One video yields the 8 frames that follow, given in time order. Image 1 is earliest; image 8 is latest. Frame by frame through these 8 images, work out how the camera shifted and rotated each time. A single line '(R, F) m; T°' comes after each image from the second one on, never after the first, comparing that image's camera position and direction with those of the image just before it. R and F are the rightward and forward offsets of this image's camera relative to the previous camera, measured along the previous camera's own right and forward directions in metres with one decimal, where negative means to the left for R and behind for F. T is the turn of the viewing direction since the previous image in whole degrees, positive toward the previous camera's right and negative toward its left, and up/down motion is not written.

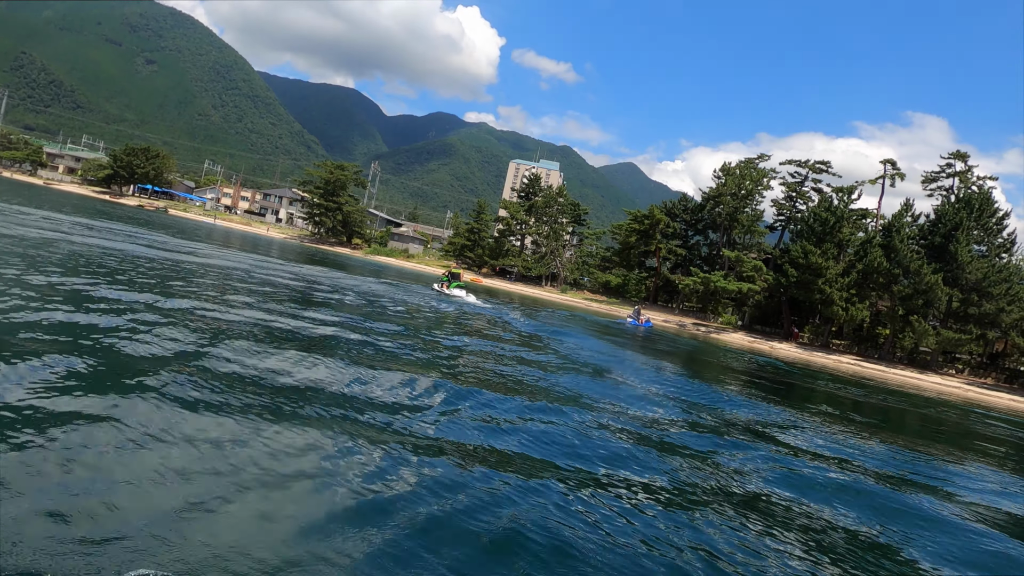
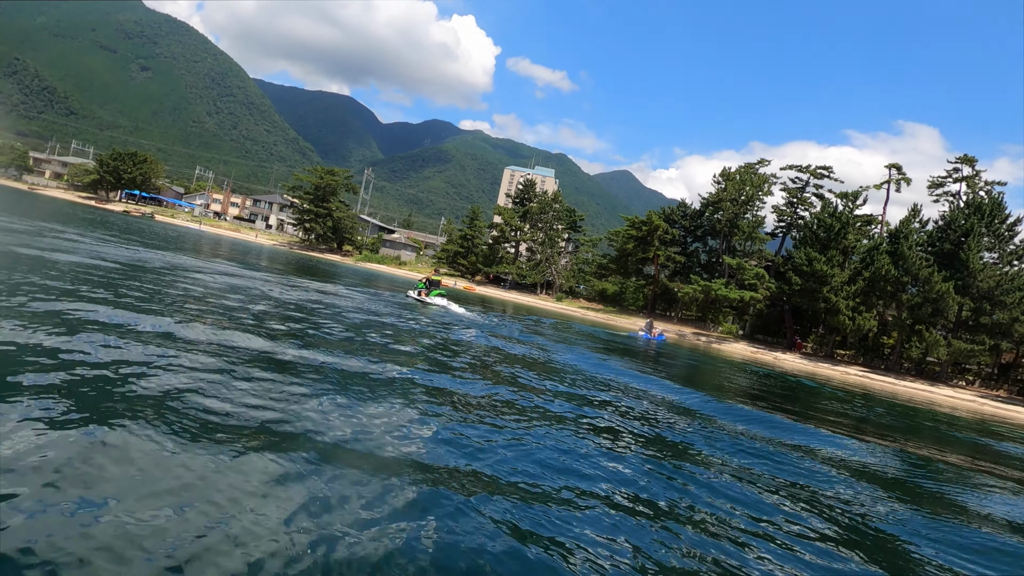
(0.0, +1.3) m; +1°
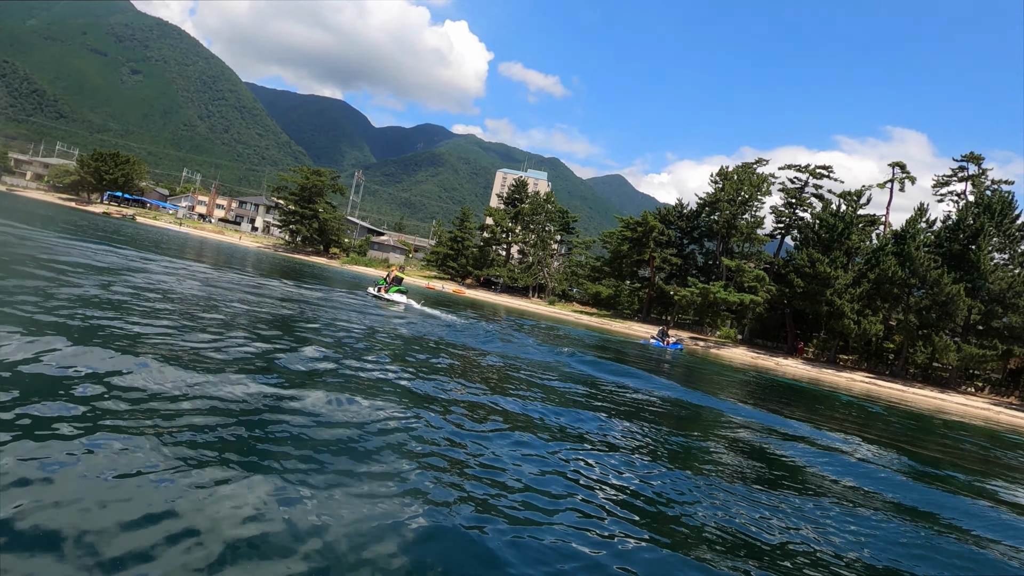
(+0.1, +1.4) m; +1°
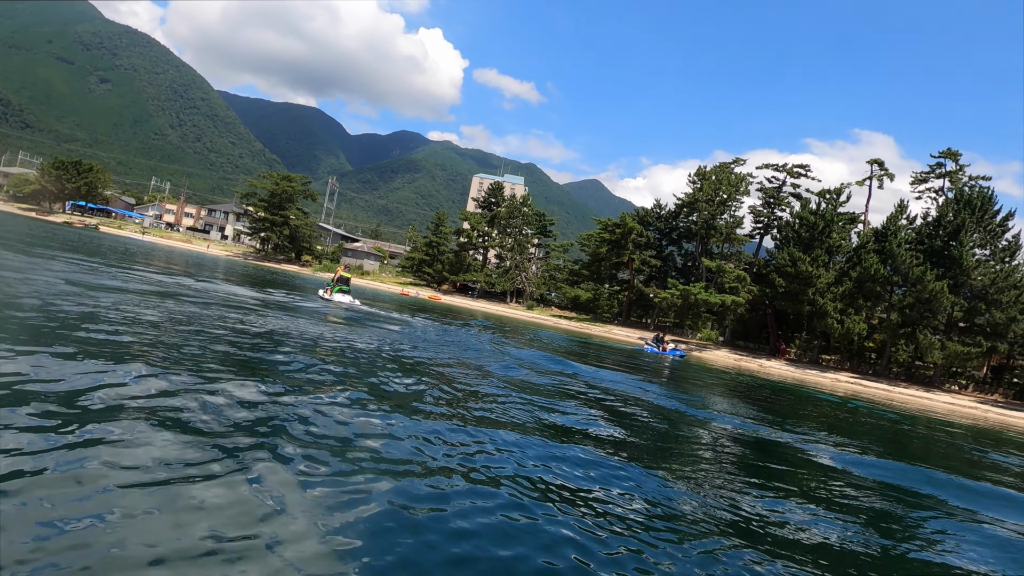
(+0.2, +1.2) m; +2°
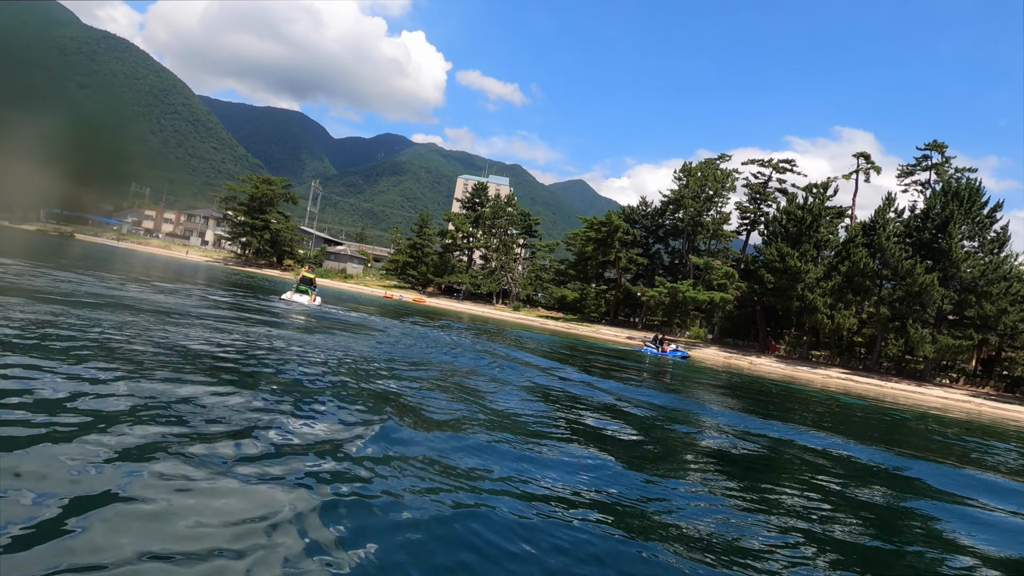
(+0.2, +0.8) m; +1°
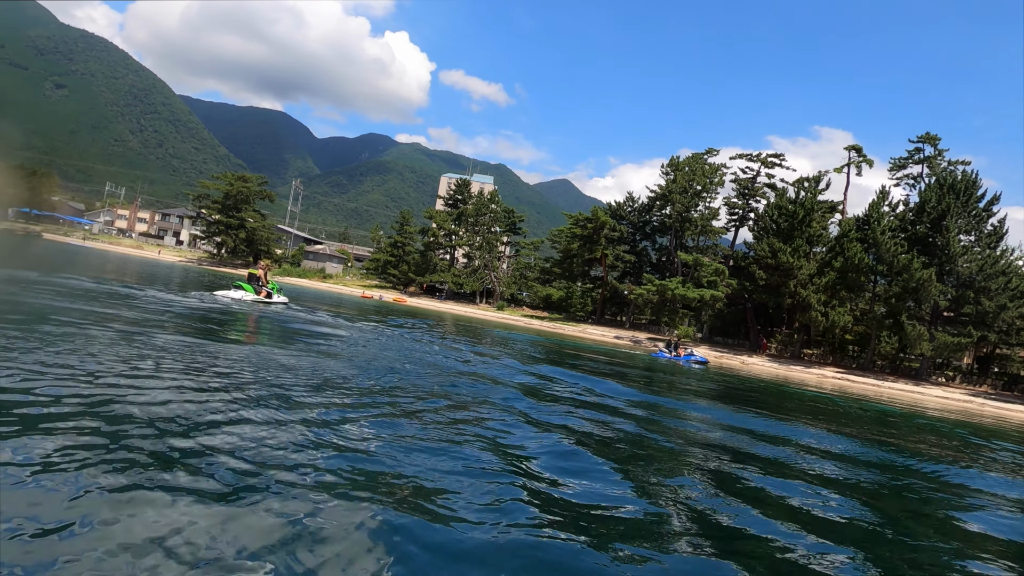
(+0.1, +1.3) m; +2°
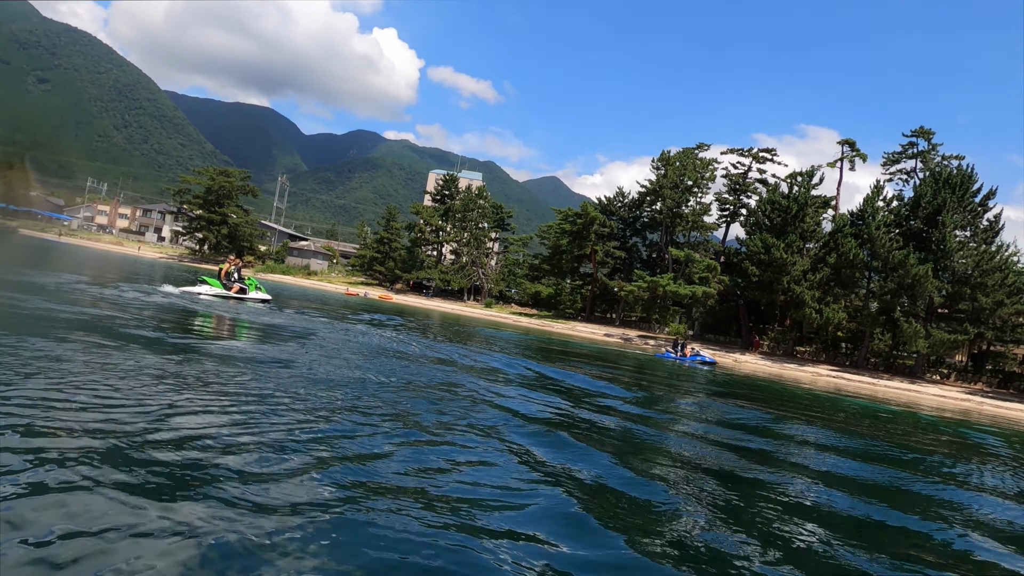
(+0.1, +0.8) m; +1°
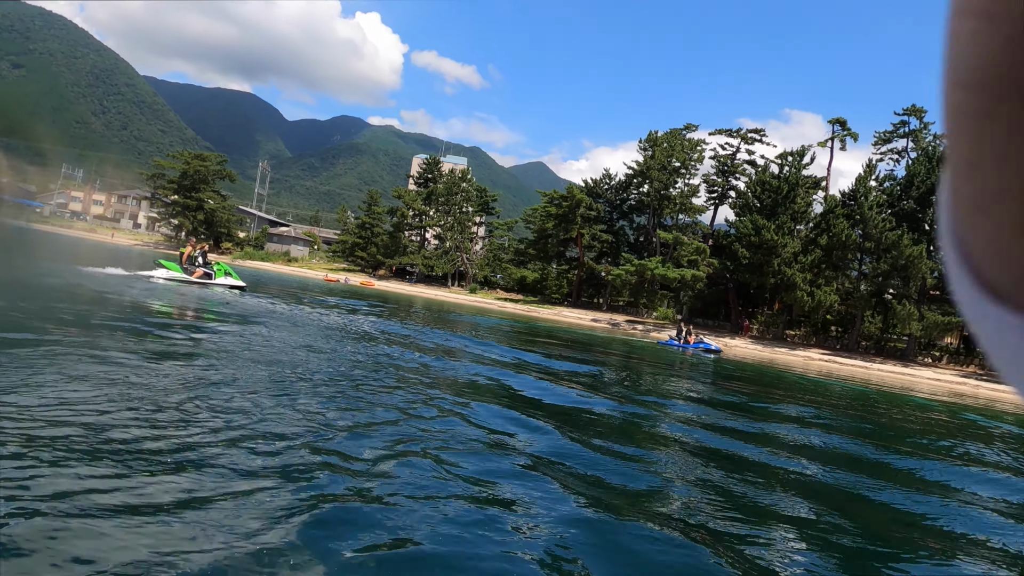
(+0.1, +0.9) m; +1°
